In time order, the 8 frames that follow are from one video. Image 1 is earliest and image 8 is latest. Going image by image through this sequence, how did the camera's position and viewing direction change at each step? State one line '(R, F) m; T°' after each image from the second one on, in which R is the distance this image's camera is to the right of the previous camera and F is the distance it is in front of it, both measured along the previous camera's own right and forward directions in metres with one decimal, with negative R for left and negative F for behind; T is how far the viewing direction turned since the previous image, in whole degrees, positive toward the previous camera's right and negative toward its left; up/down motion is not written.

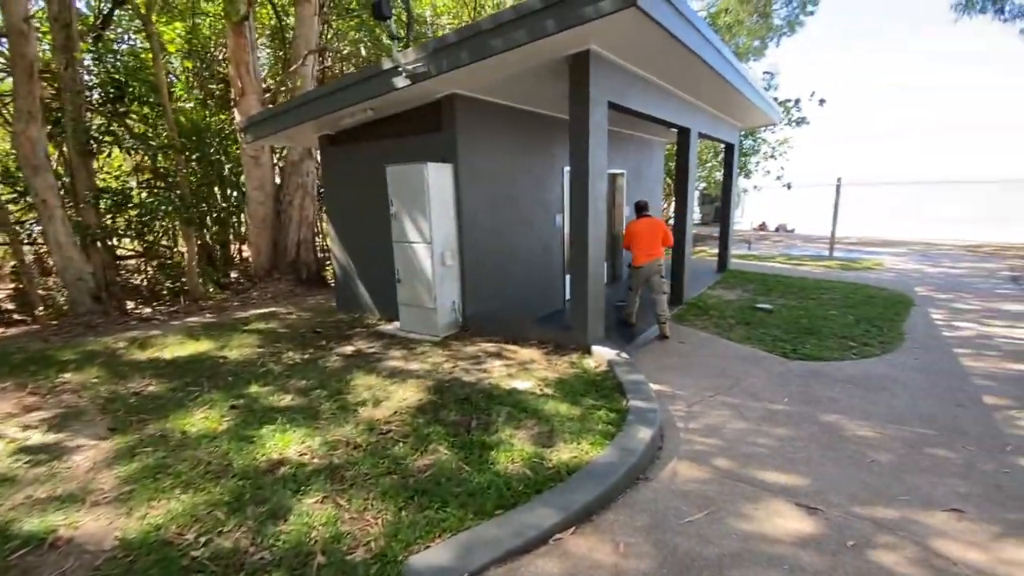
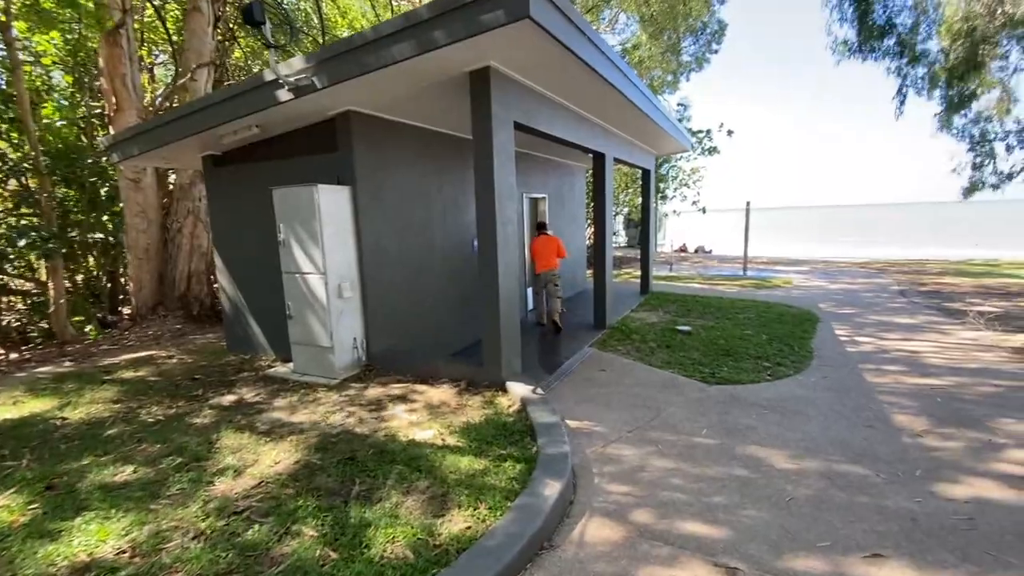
(+0.3, +0.4) m; +8°
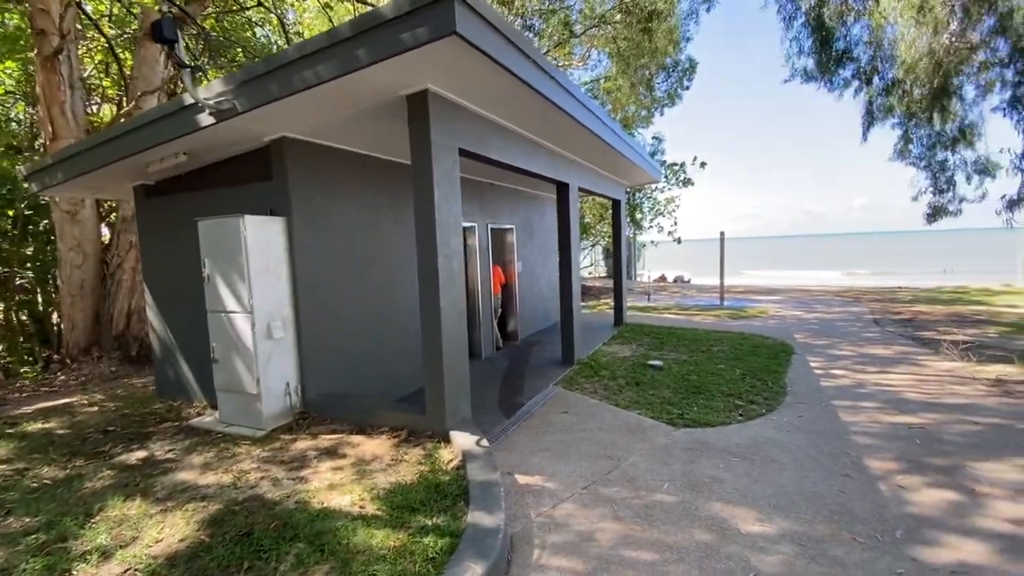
(+0.3, +0.3) m; +2°
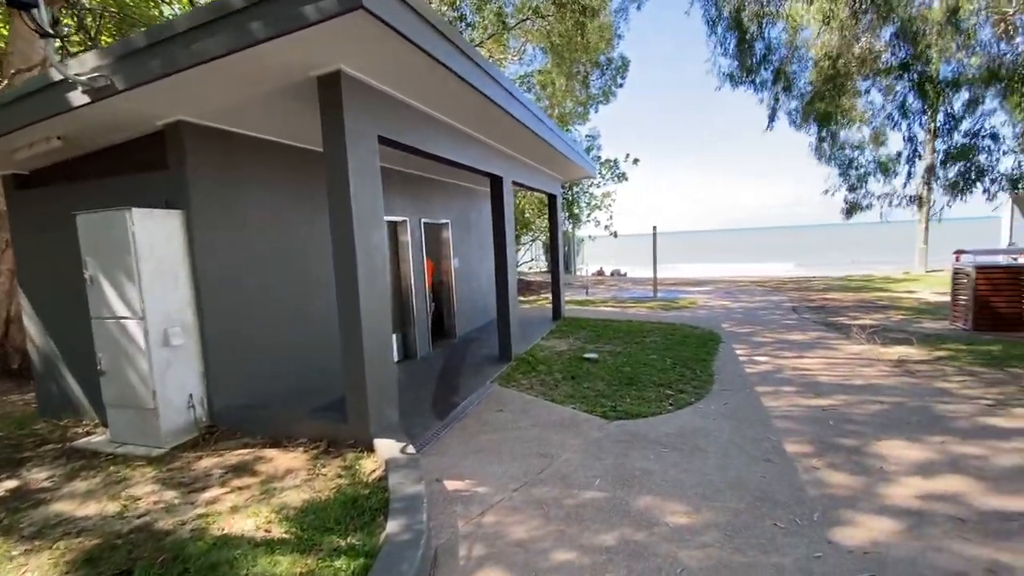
(+0.1, +0.1) m; +7°
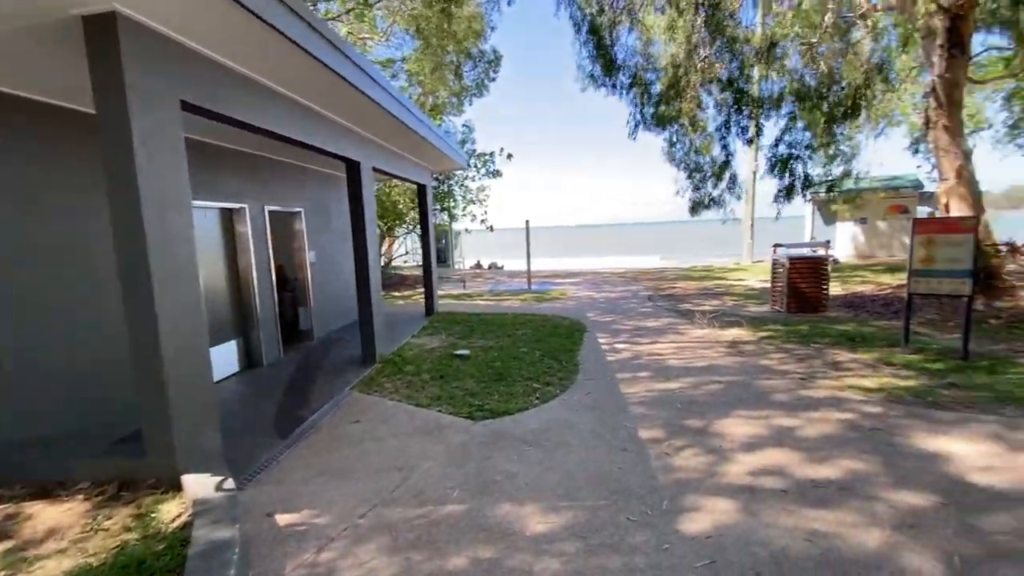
(+0.2, +0.3) m; +14°
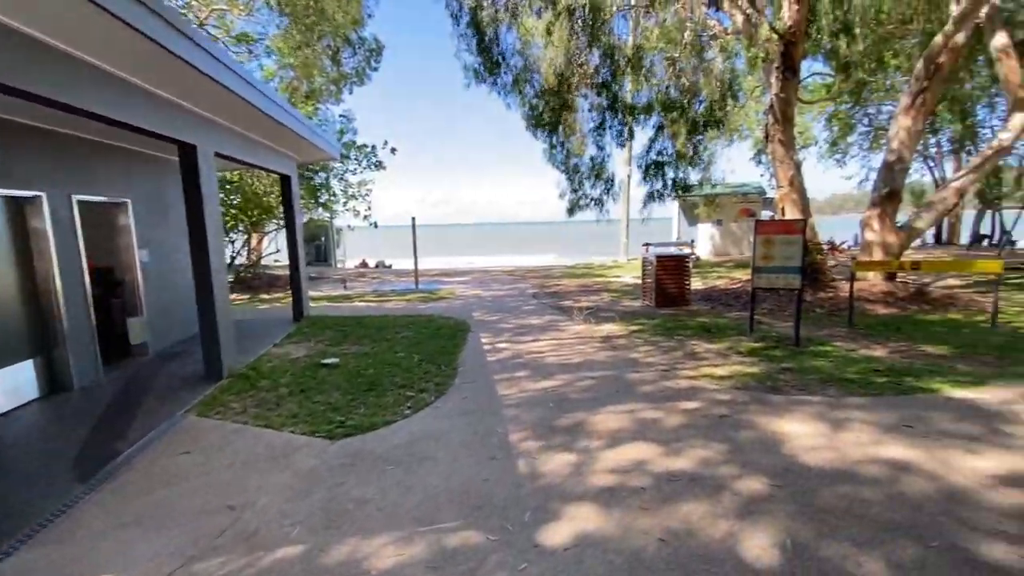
(+0.2, +0.2) m; +13°
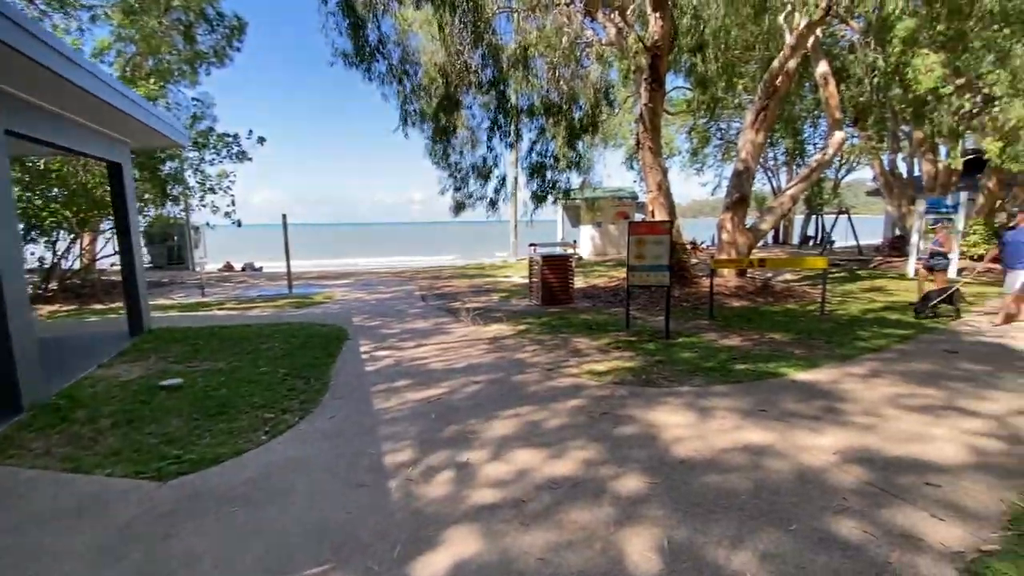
(+0.1, +0.2) m; +13°
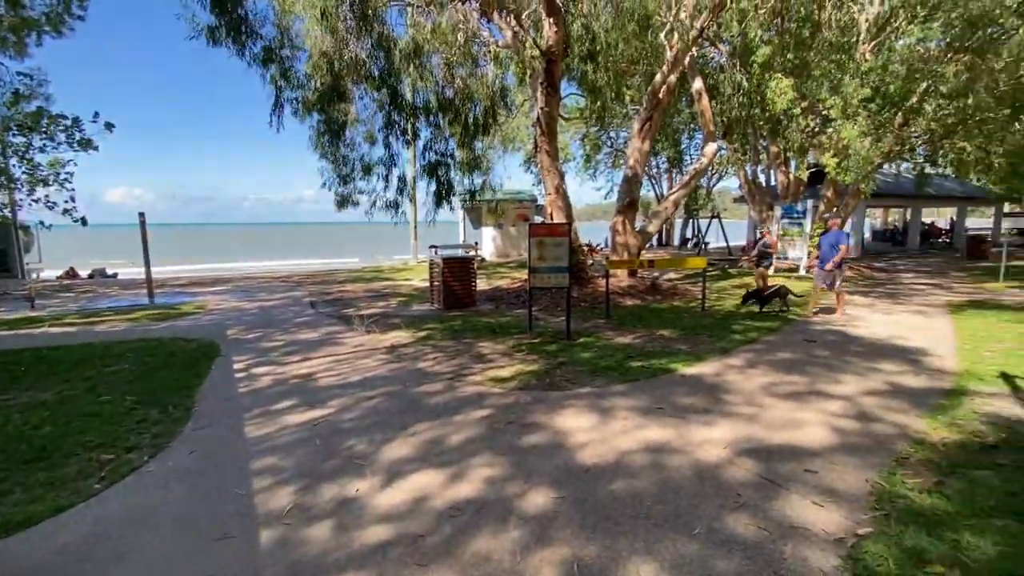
(0.0, +0.2) m; +12°
